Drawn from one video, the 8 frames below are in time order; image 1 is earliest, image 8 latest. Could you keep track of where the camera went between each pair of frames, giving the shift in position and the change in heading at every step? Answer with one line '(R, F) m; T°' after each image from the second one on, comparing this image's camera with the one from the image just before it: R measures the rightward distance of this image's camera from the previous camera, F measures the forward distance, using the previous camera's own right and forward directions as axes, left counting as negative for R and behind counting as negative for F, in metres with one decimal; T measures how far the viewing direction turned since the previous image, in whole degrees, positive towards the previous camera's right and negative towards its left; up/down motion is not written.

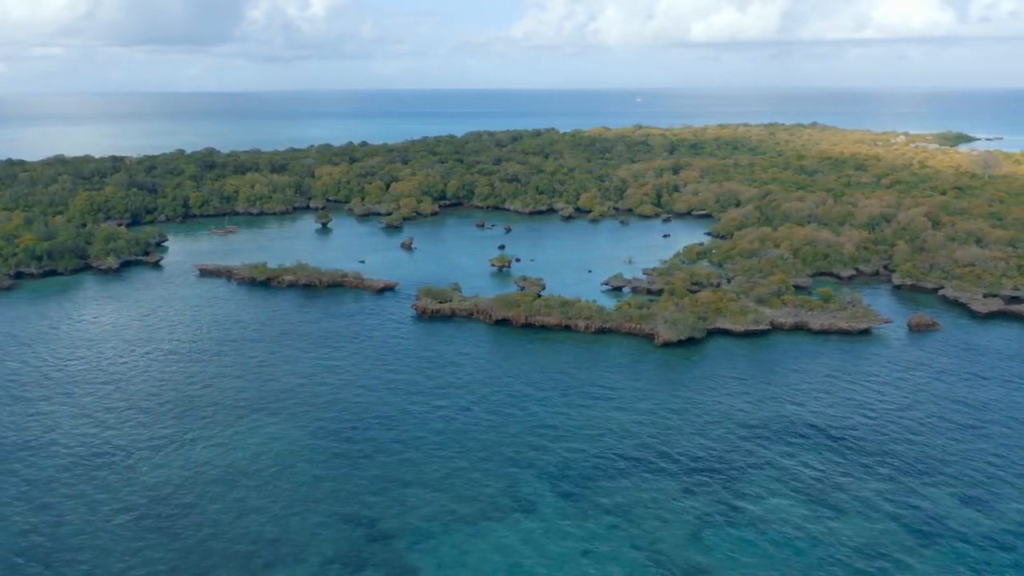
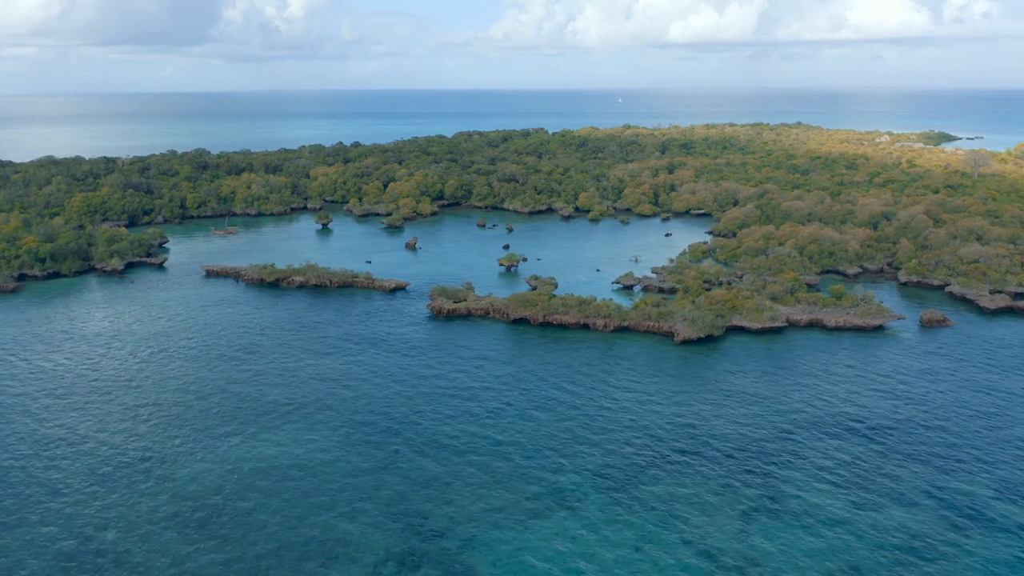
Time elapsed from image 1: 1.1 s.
(-2.3, -0.1) m; +1°
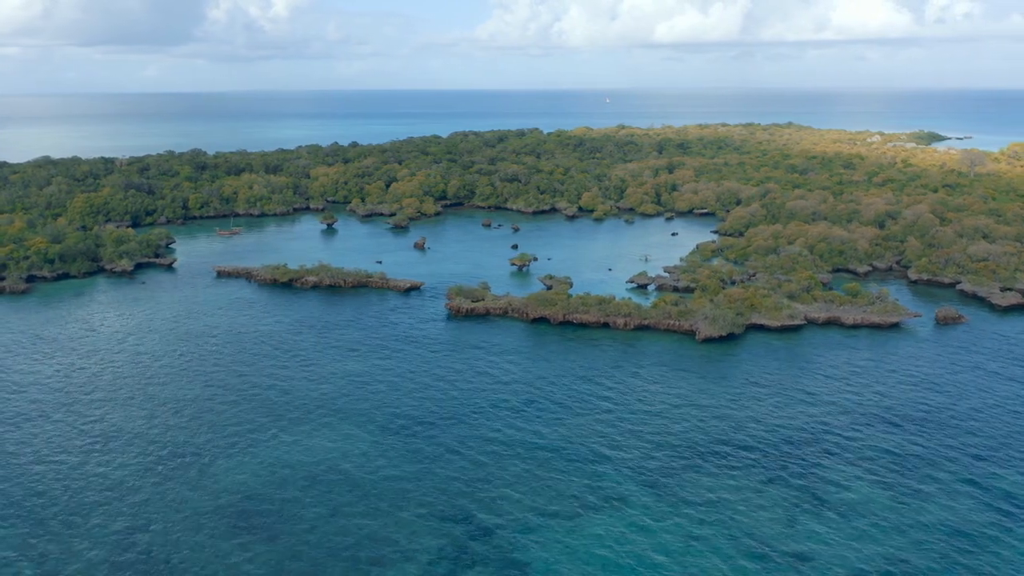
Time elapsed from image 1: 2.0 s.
(-2.1, -0.1) m; +1°
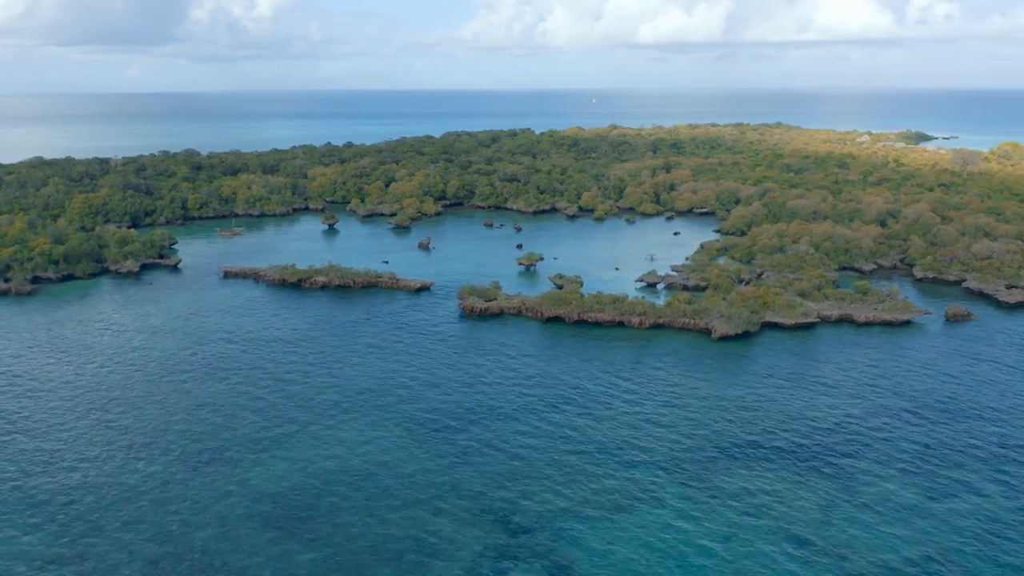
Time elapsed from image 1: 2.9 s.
(-1.9, -0.1) m; +1°
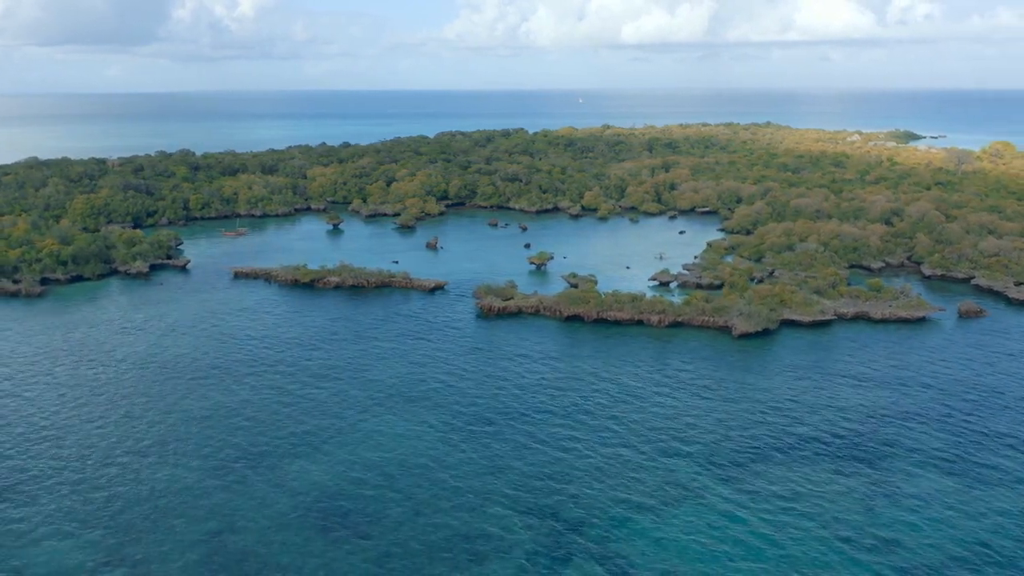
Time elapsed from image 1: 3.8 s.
(-2.1, -0.1) m; +1°
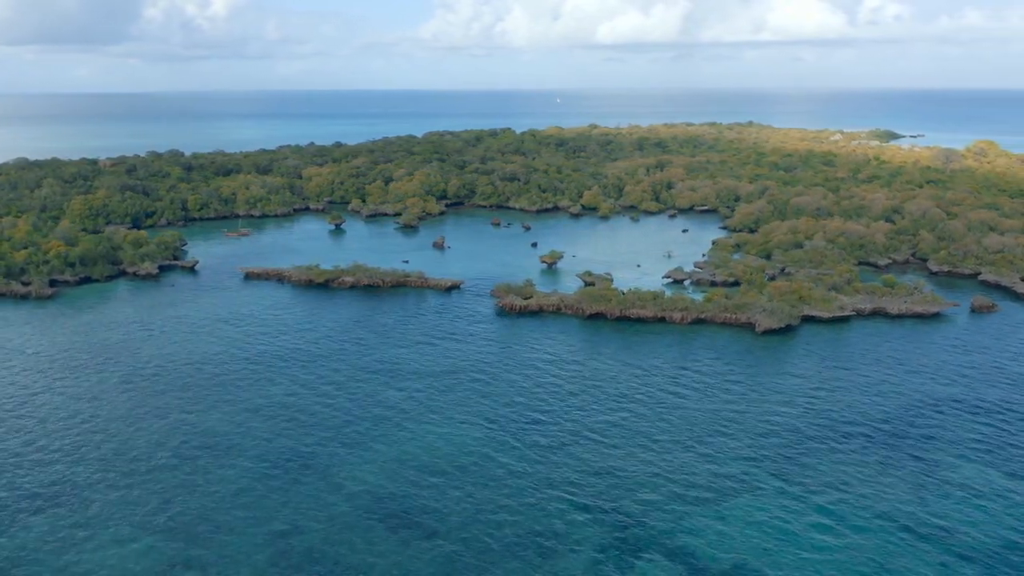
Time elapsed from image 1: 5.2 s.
(-3.0, -0.1) m; +1°
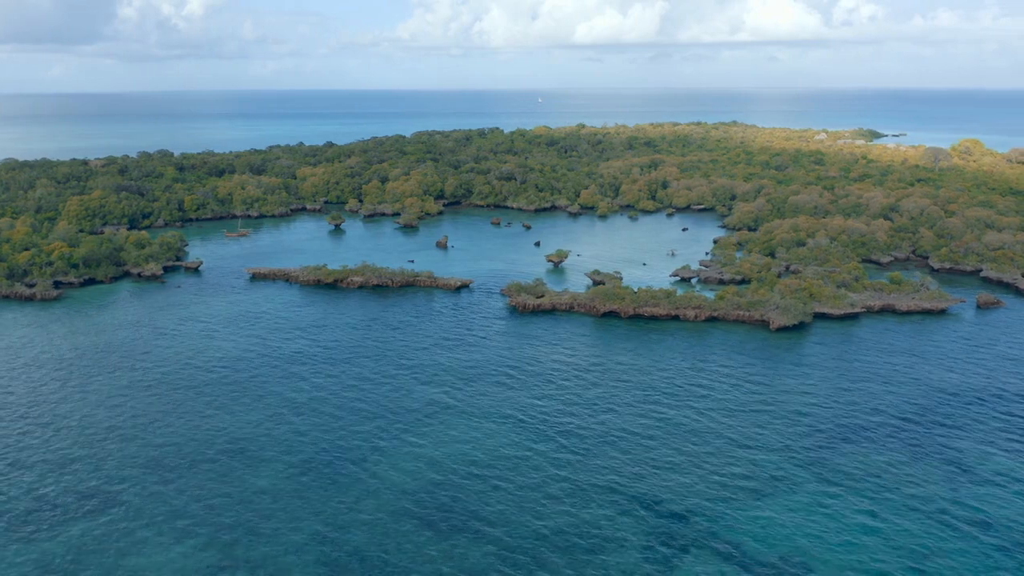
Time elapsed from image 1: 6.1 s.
(-2.2, -0.1) m; +1°
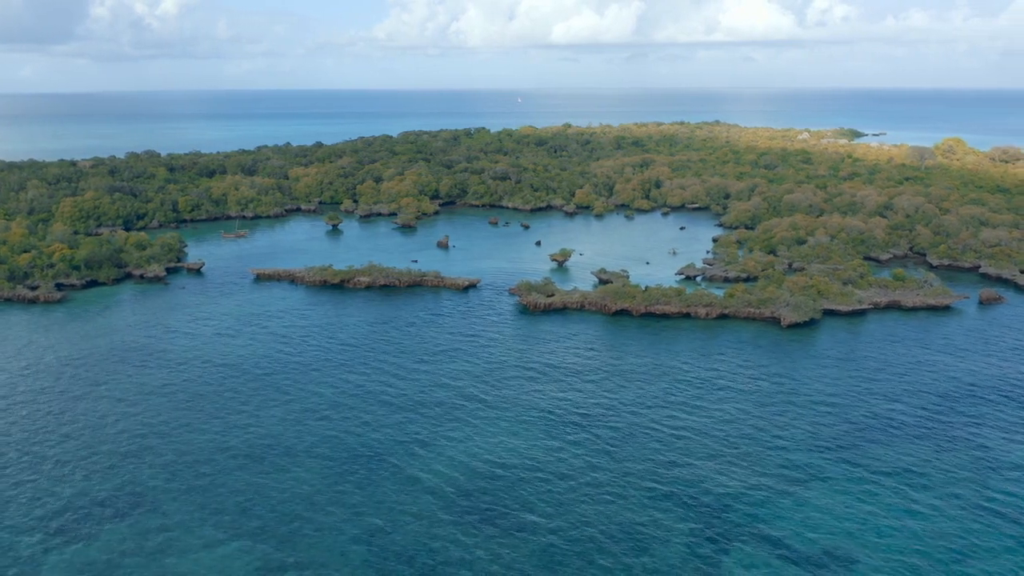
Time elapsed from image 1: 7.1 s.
(-2.2, -0.1) m; +1°
